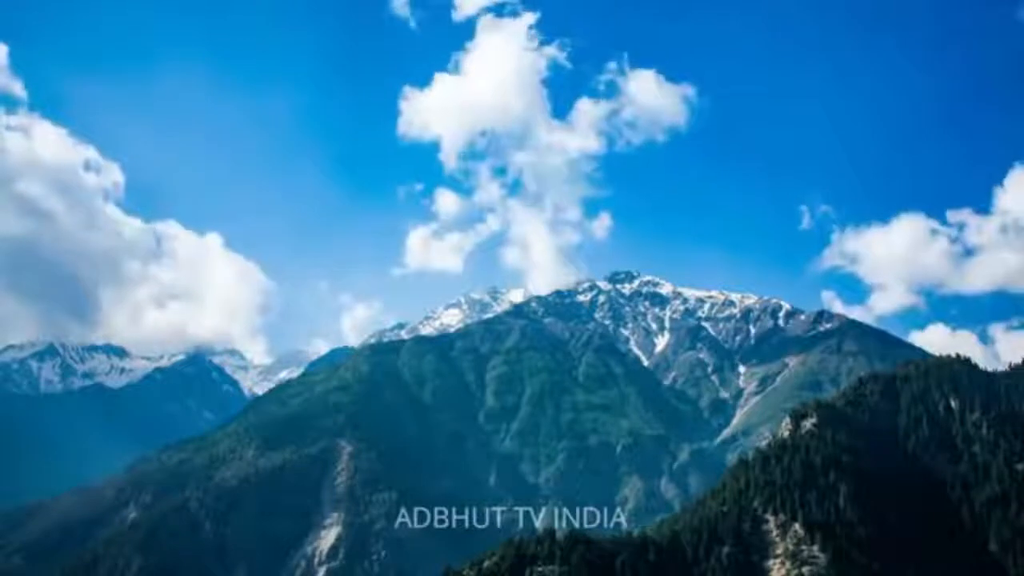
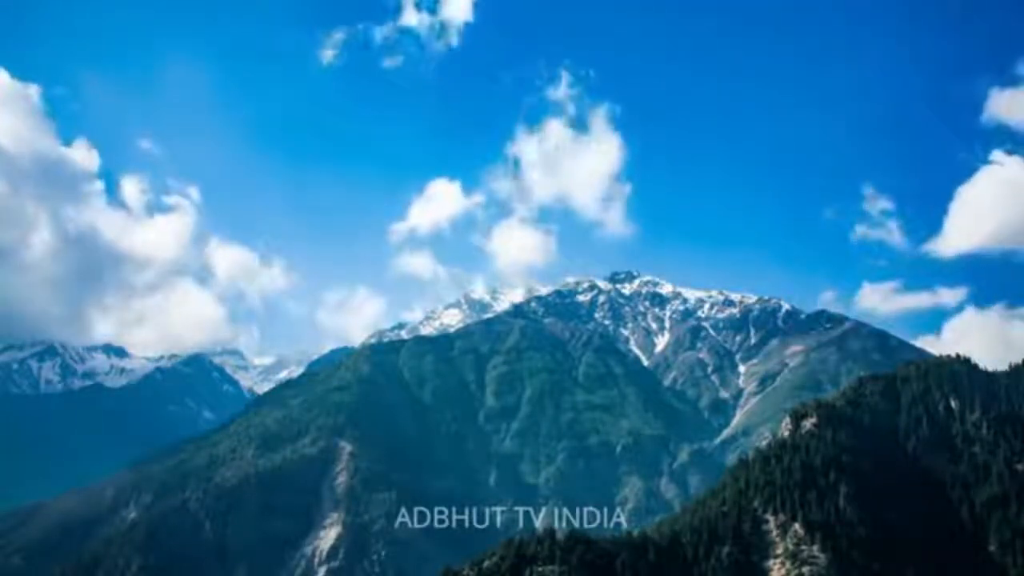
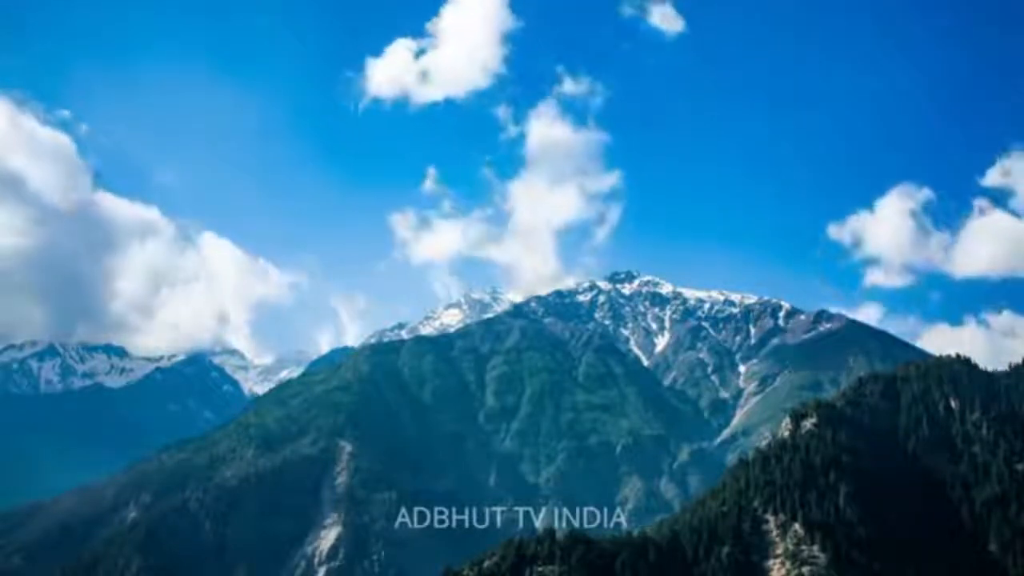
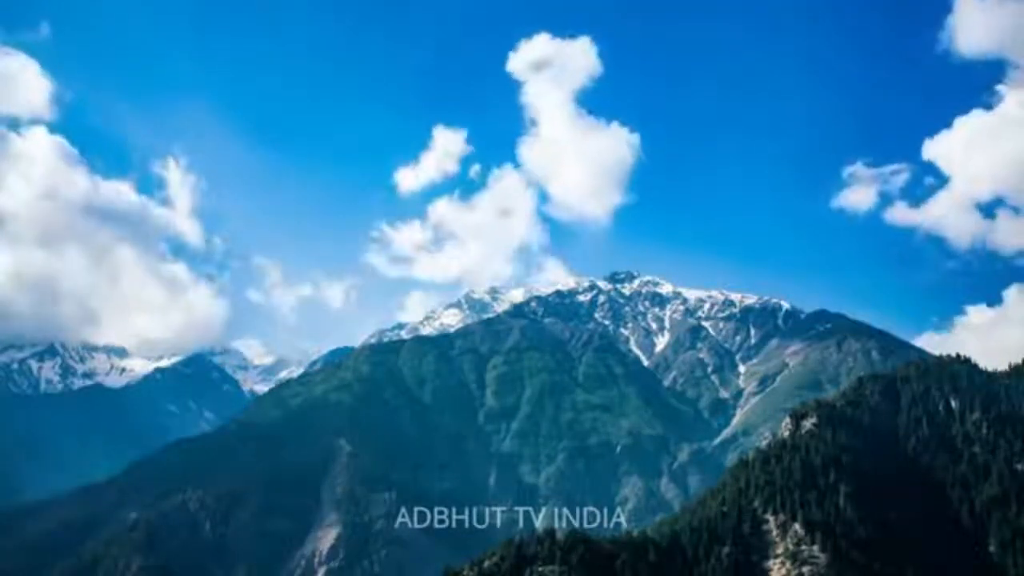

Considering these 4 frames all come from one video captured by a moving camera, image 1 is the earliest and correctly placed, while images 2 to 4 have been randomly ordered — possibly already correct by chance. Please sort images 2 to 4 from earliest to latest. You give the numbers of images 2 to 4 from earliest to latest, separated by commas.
3, 2, 4
